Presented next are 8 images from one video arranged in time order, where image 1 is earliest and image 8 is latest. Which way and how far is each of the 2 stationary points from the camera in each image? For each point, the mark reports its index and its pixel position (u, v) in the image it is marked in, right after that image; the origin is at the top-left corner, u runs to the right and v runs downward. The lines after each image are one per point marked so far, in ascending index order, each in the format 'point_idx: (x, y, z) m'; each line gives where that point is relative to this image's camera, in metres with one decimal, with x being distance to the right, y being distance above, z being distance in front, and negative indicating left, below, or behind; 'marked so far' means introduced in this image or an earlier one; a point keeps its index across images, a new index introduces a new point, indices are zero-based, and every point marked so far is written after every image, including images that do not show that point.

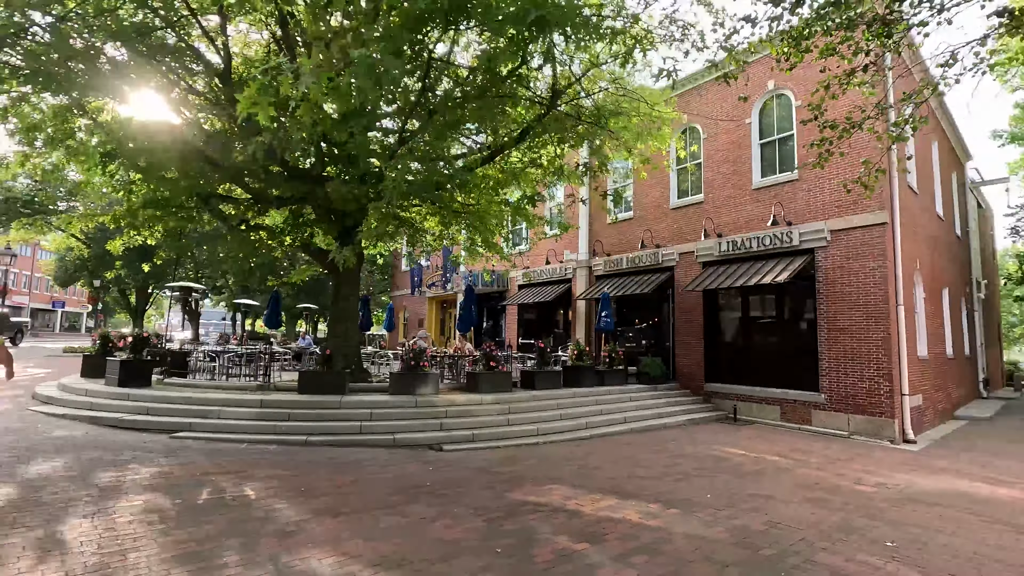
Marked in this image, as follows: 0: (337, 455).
0: (-2.4, -2.3, +7.2) m
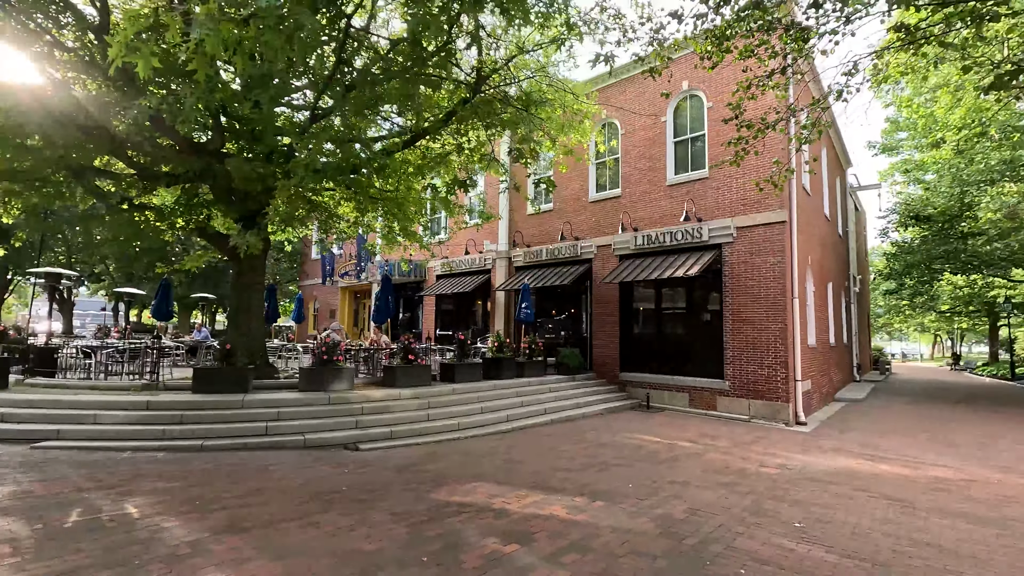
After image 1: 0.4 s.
0: (-3.4, -2.1, +6.6) m
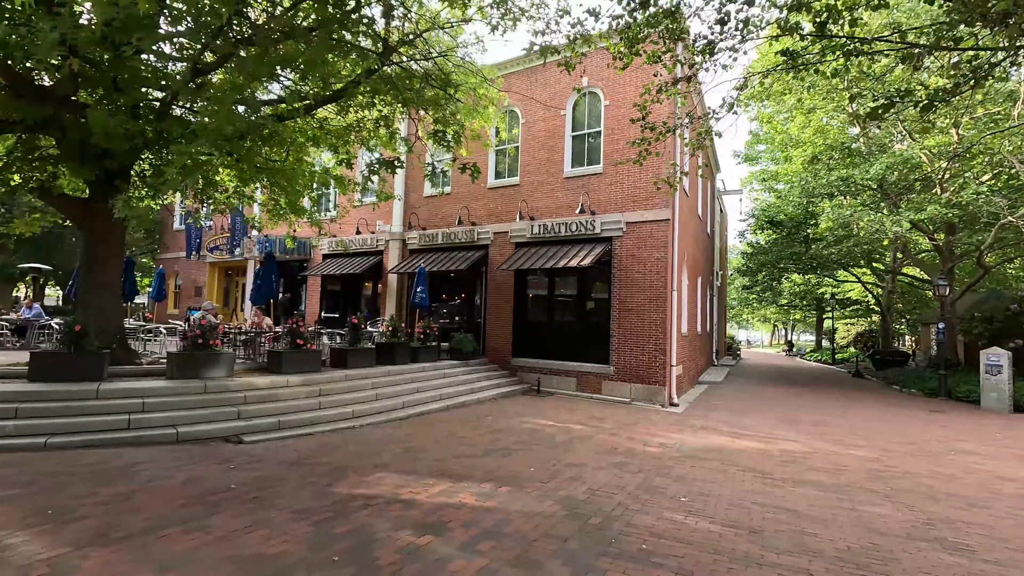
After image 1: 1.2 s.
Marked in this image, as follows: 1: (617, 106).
0: (-4.5, -1.8, +5.7) m
1: (+2.7, +4.6, +13.6) m
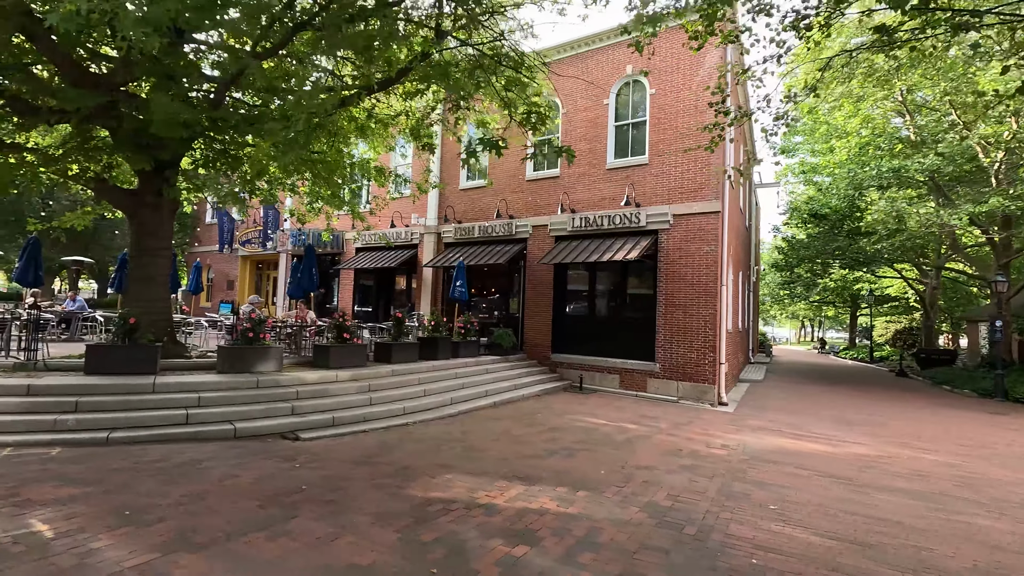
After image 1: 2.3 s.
0: (-3.7, -1.8, +5.6) m
1: (+3.7, +4.8, +13.2) m
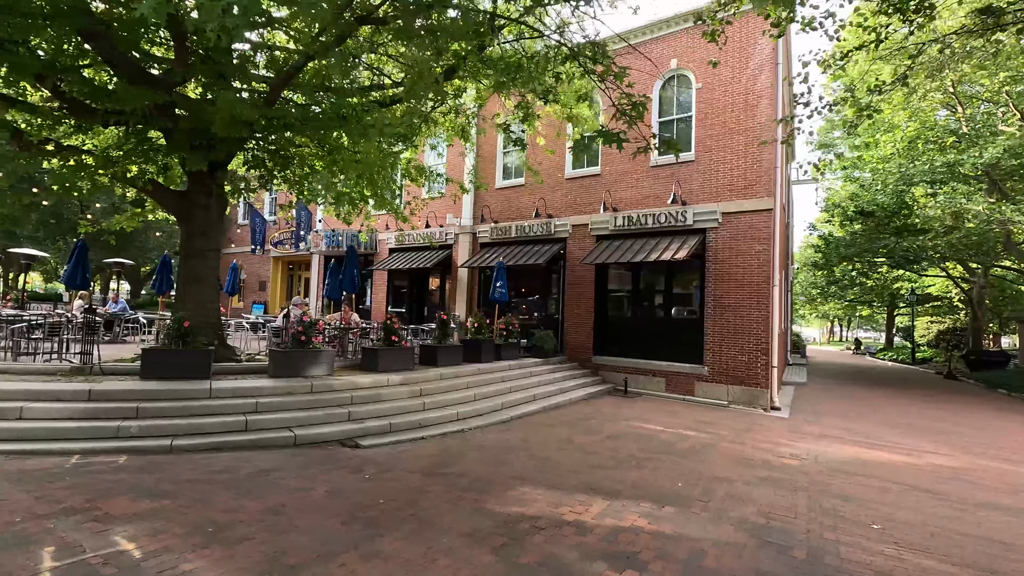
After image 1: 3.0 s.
0: (-2.9, -1.8, +5.4) m
1: (+4.7, +4.8, +12.7) m
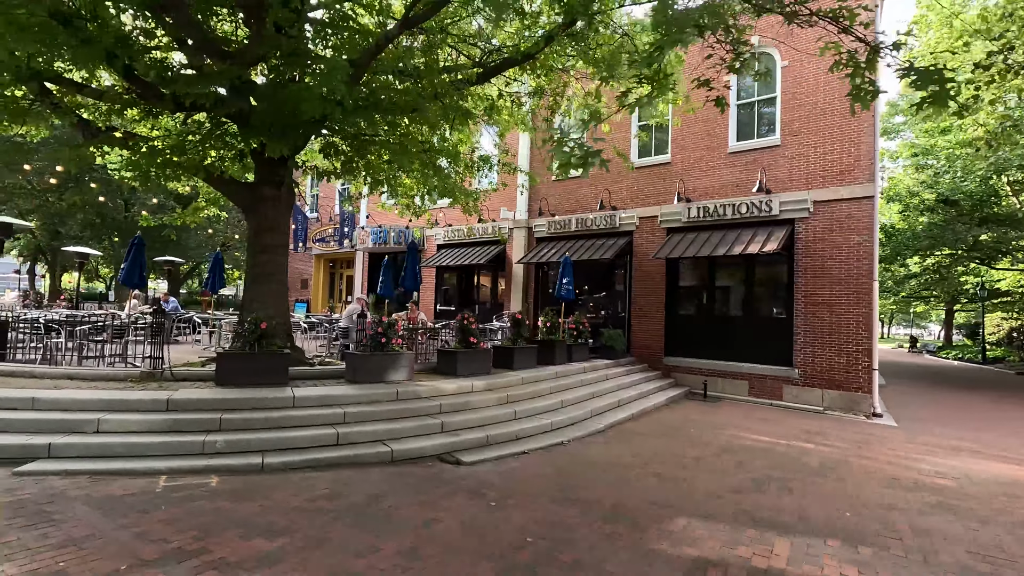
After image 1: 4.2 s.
0: (-1.6, -1.8, +4.7) m
1: (+6.3, +4.9, +11.7) m
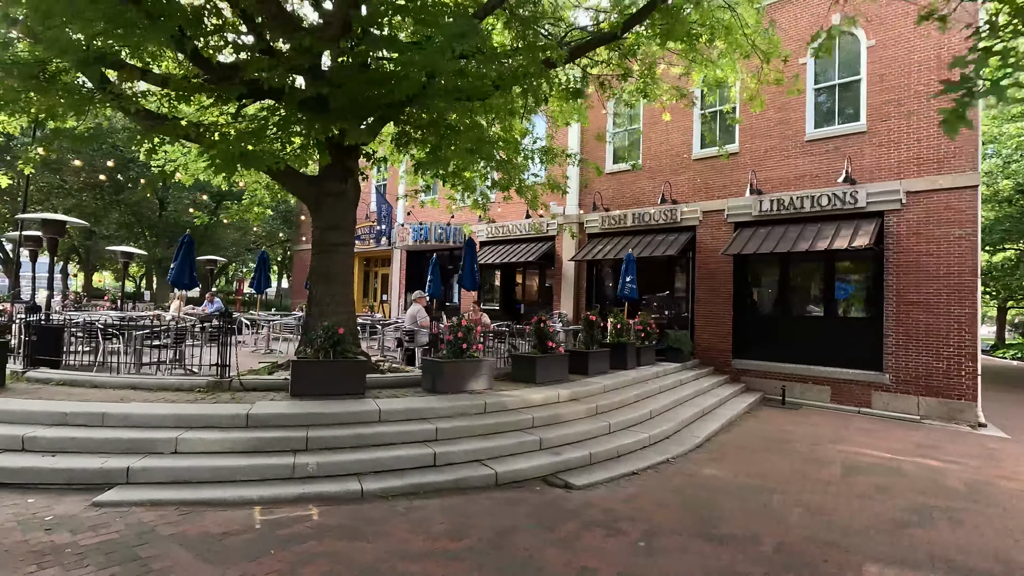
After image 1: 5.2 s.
0: (-0.5, -1.8, +4.1) m
1: (+7.6, +4.9, +10.8) m
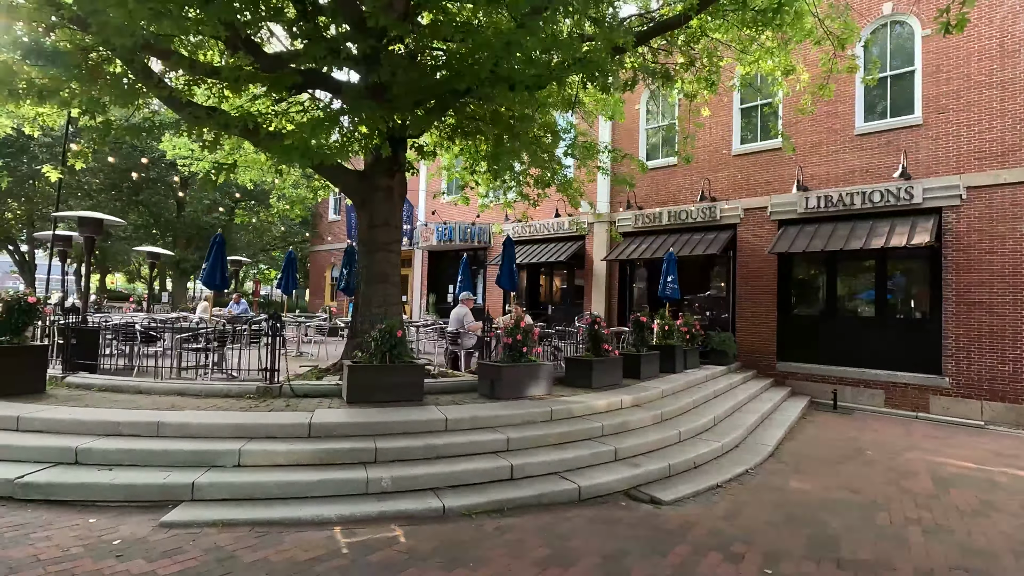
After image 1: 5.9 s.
0: (+0.3, -1.8, +3.7) m
1: (+8.4, +4.9, +10.4) m
